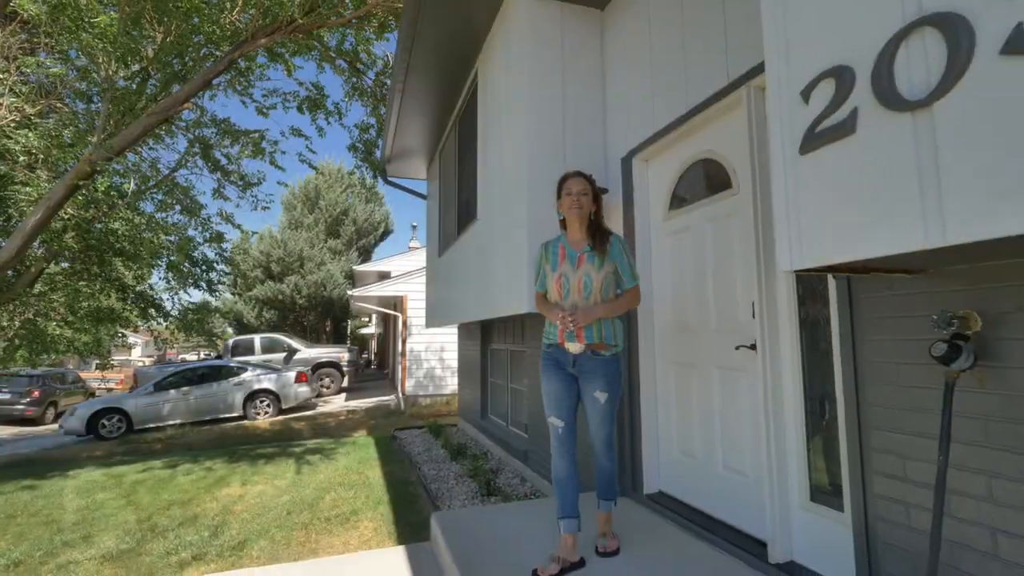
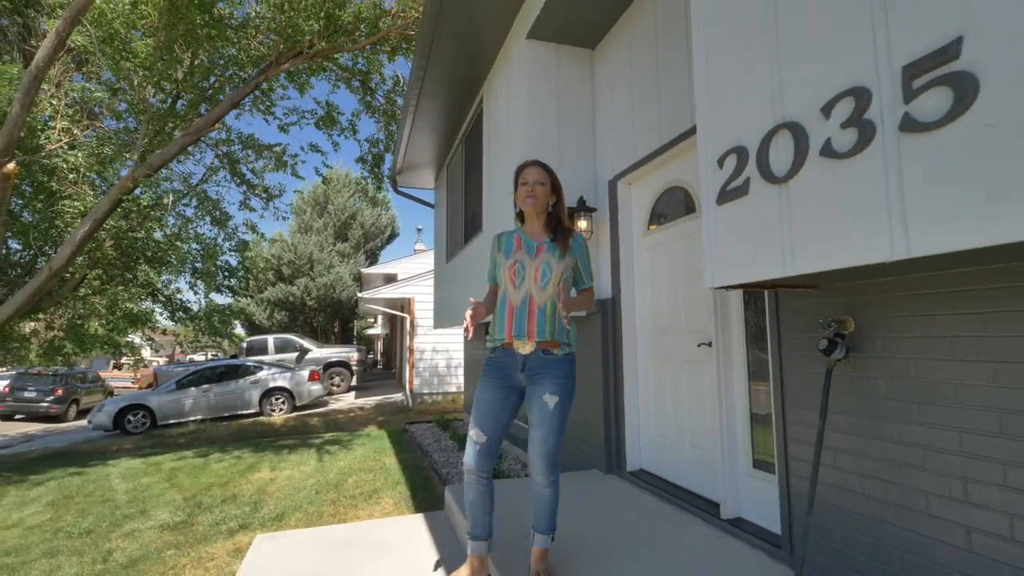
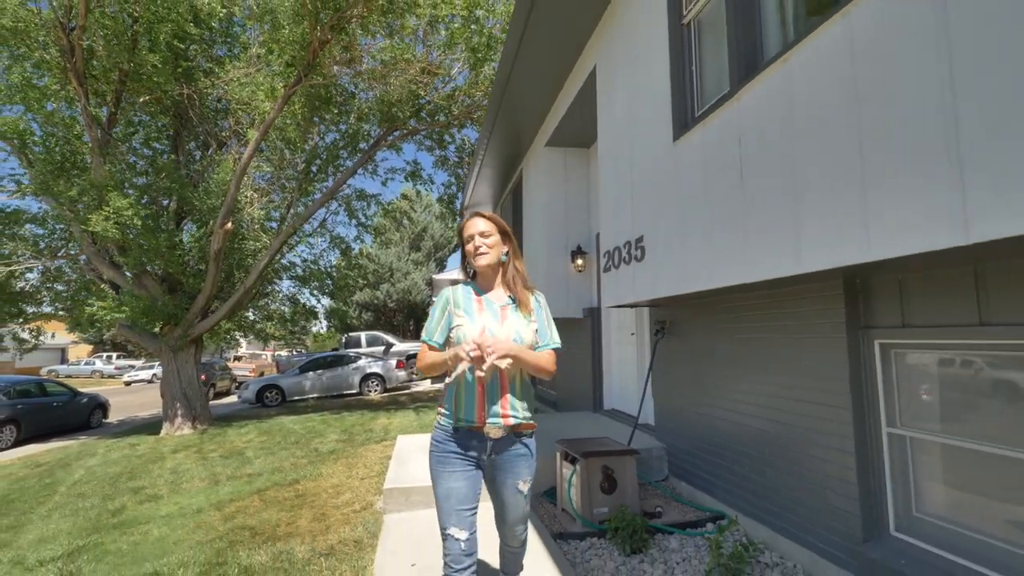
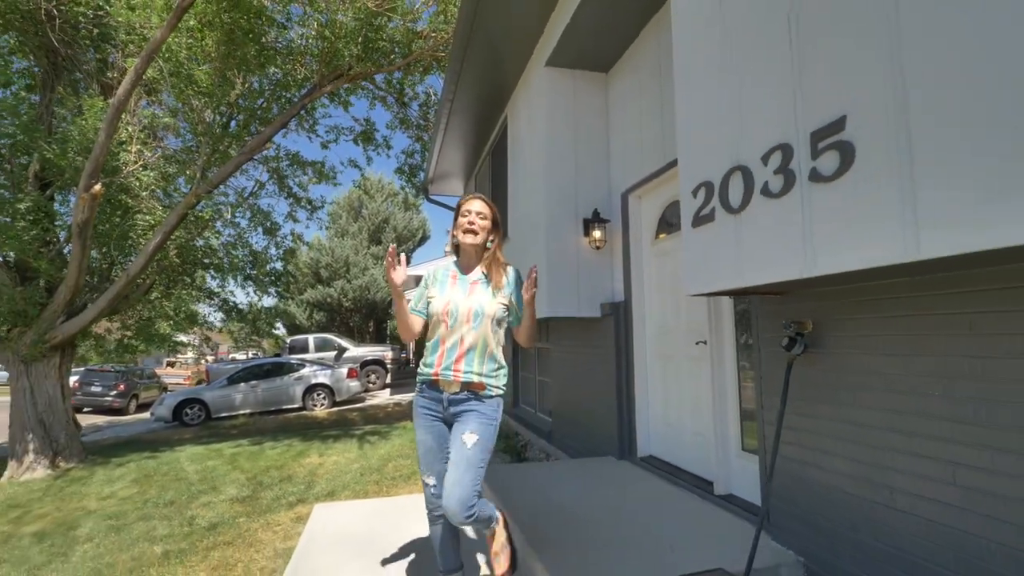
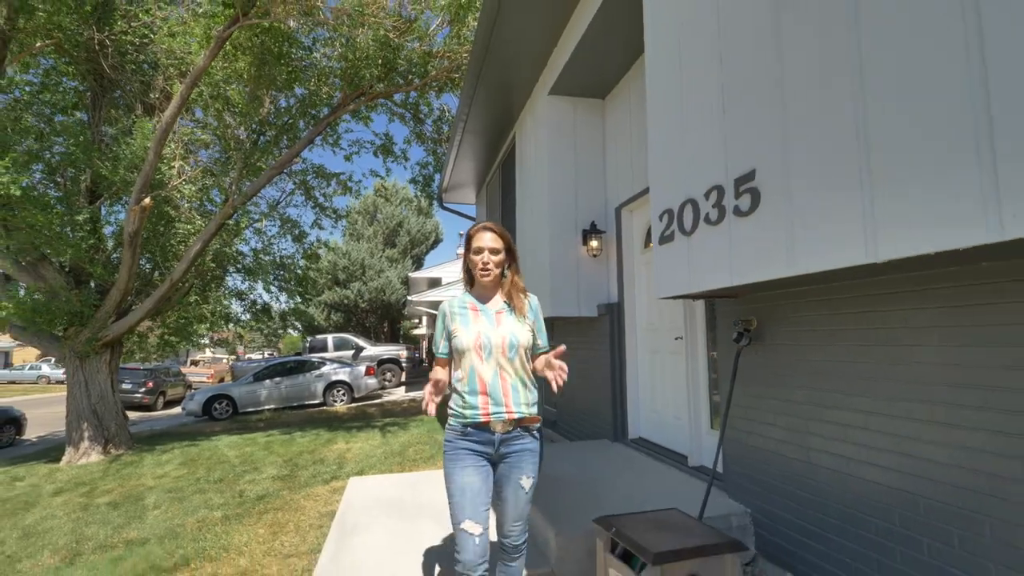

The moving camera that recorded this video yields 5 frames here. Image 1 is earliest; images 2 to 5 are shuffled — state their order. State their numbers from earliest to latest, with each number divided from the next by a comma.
2, 4, 5, 3
